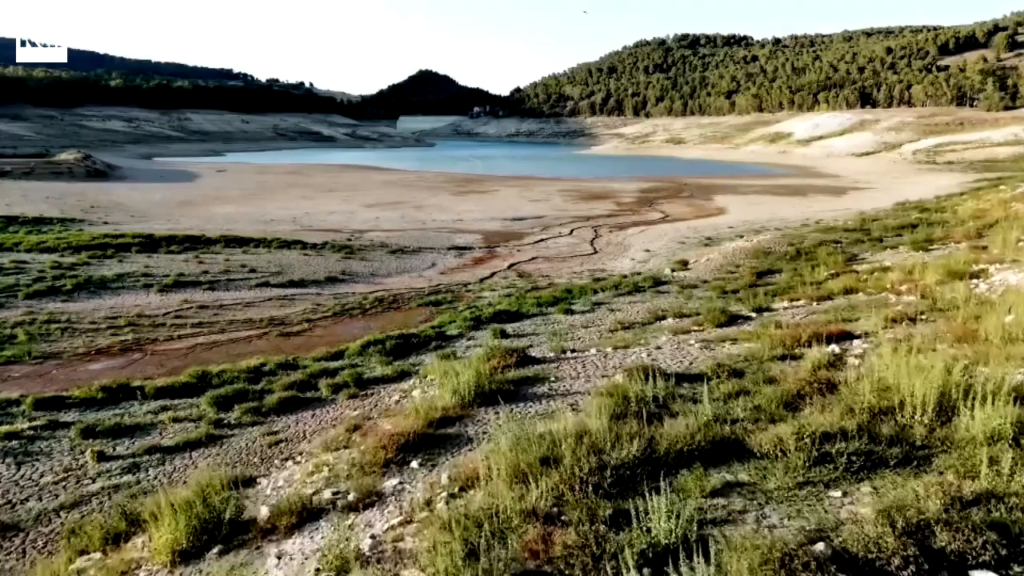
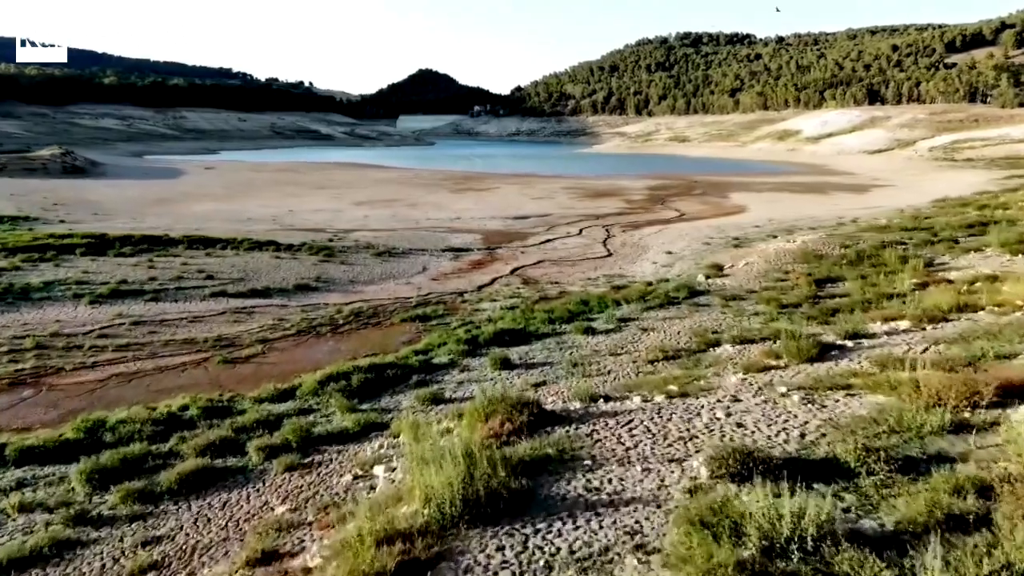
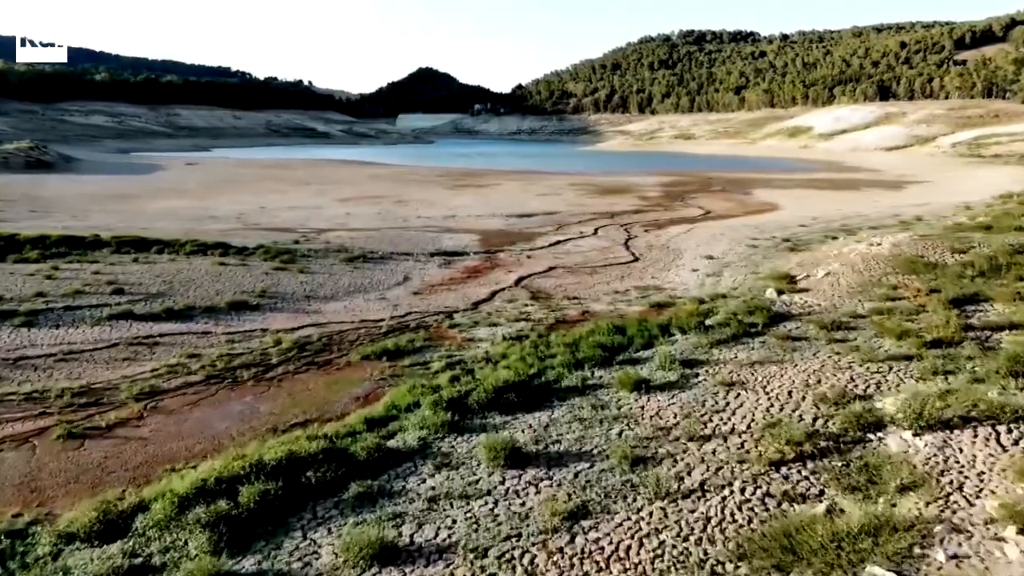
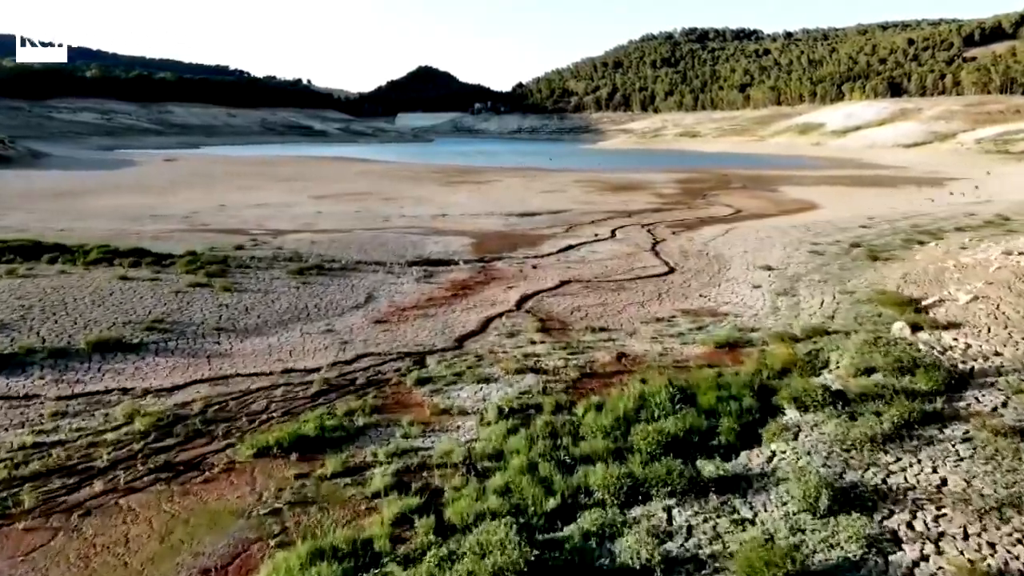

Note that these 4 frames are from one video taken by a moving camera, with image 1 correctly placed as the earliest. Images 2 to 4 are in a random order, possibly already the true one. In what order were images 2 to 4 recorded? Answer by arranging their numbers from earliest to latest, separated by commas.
2, 3, 4
